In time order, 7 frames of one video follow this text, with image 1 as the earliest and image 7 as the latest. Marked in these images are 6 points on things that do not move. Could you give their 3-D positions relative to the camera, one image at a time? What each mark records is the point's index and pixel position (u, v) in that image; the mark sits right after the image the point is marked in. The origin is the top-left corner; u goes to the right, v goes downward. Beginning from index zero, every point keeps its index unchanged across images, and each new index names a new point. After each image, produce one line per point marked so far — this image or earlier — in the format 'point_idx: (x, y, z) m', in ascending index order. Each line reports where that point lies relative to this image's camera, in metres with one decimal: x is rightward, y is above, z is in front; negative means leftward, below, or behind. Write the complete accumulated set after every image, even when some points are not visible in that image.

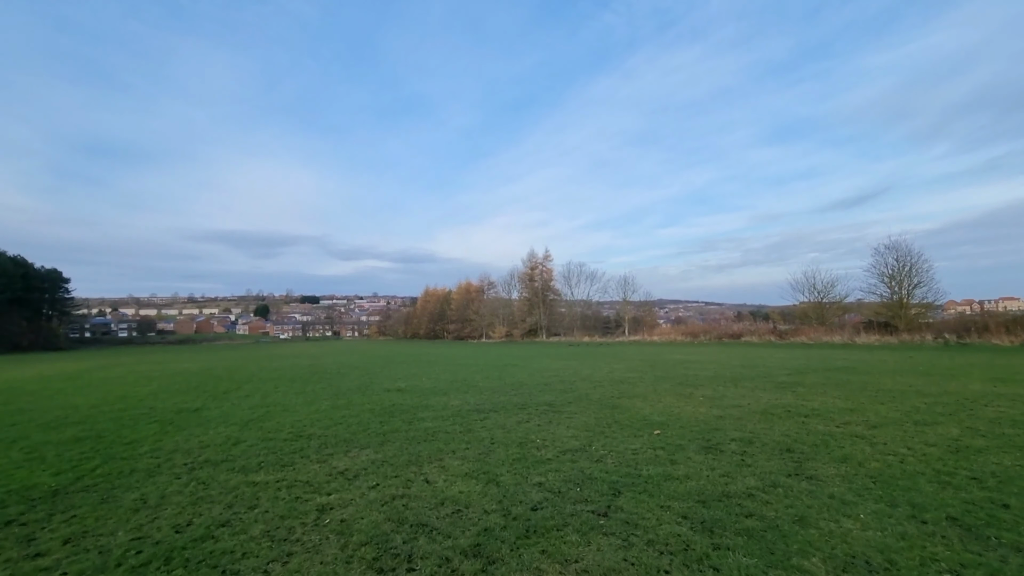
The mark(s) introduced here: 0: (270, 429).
0: (-4.4, -2.5, +9.2) m
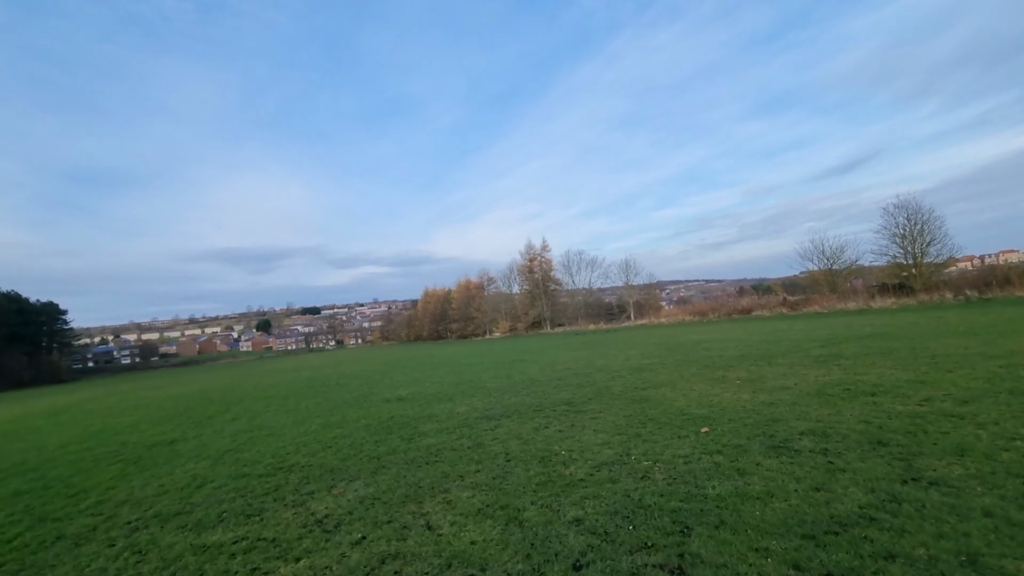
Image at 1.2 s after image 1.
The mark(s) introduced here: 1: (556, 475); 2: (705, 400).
0: (-4.1, -2.7, +7.9) m
1: (+0.5, -2.0, +5.4) m
2: (+3.4, -1.9, +8.8) m
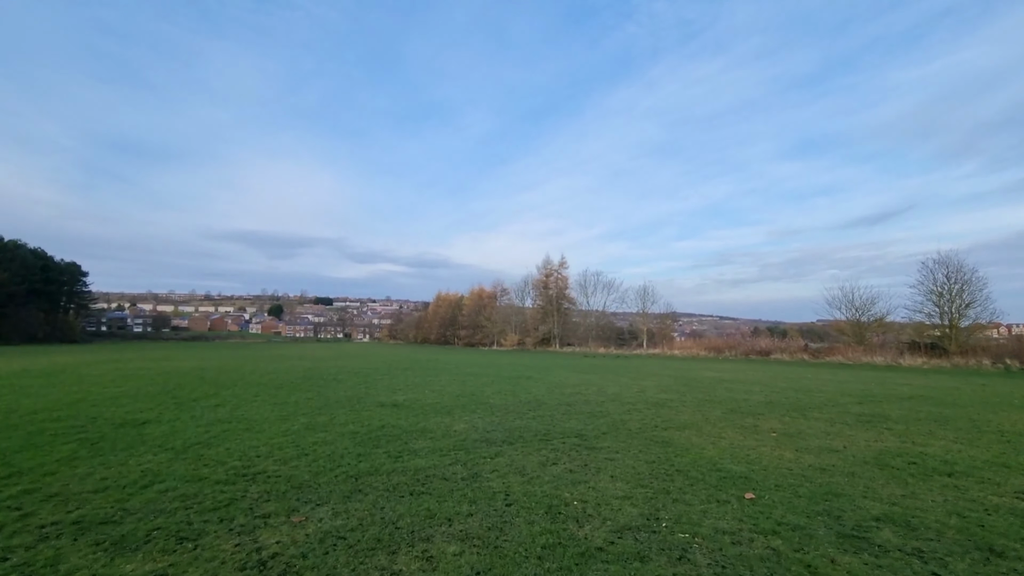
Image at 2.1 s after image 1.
0: (-4.1, -2.3, +6.9) m
1: (+0.5, -2.1, +4.3) m
2: (+3.4, -2.5, +7.6) m
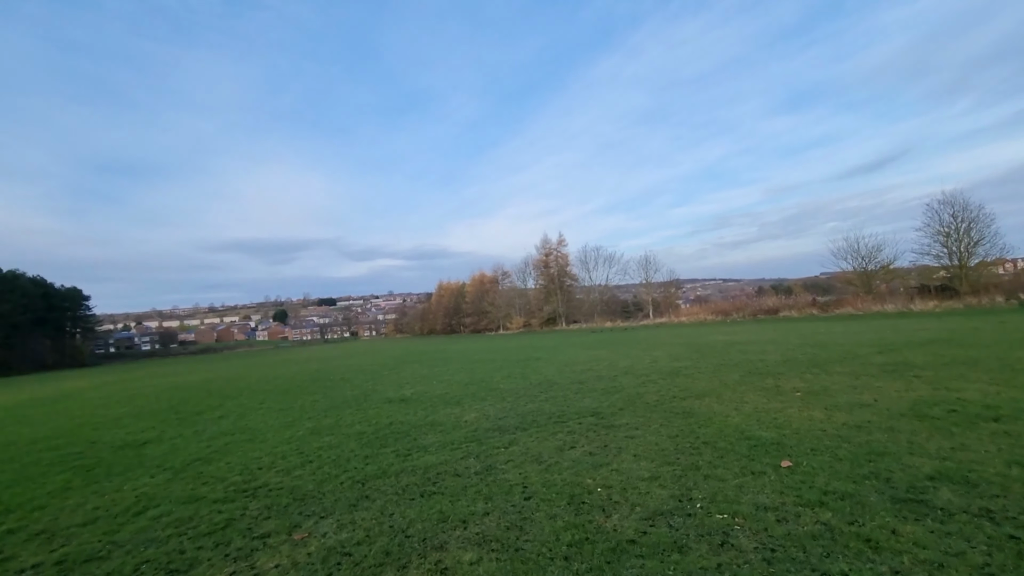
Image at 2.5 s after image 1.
0: (-3.9, -2.4, +6.5) m
1: (+0.6, -1.8, +3.9) m
2: (+3.6, -1.8, +7.2) m
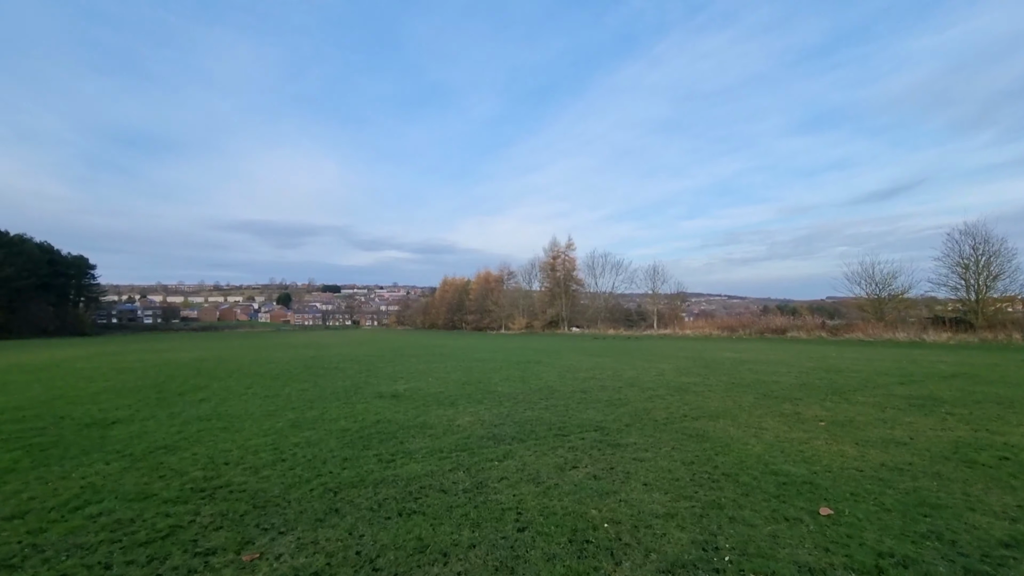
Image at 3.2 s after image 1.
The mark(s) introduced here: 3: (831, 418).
0: (-4.0, -2.1, +5.9) m
1: (+0.6, -1.8, +3.2) m
2: (+3.6, -2.0, +6.5) m
3: (+5.3, -2.2, +8.5) m
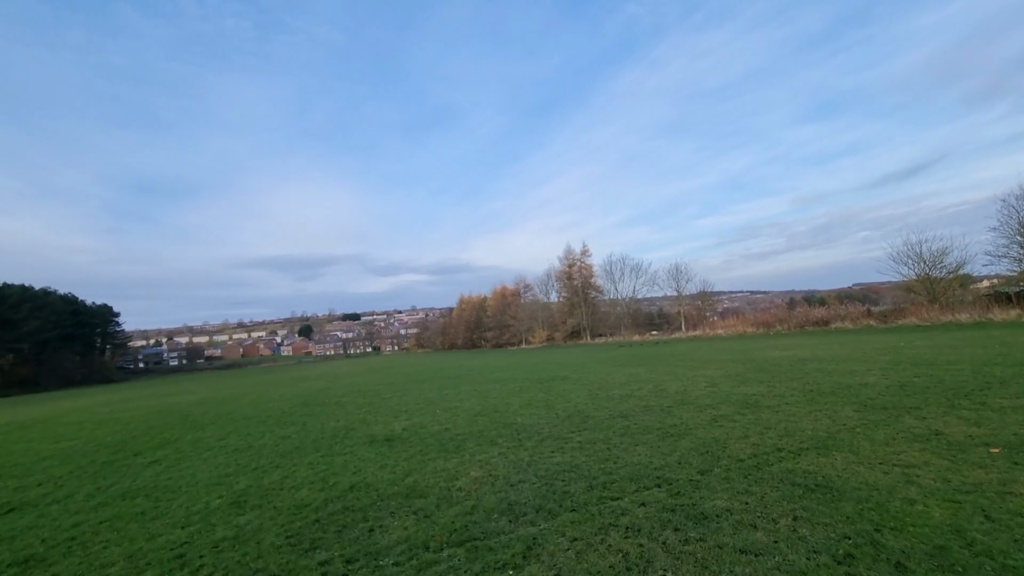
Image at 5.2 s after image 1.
0: (-3.8, -2.3, +3.6) m
1: (+0.6, -1.6, +0.8) m
2: (+3.8, -1.7, +4.0) m
3: (+5.6, -1.7, +5.9) m
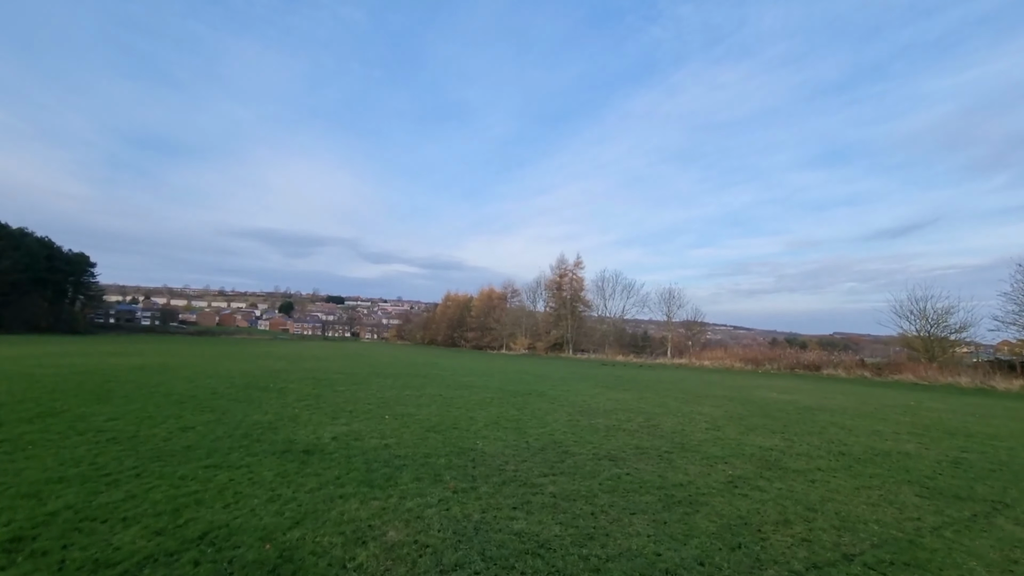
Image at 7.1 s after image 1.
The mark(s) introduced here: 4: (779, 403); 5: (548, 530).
0: (-4.2, -1.6, +1.4) m
1: (+0.3, -1.5, -1.3) m
2: (+3.4, -2.0, +2.0) m
3: (+5.1, -2.3, +3.9) m
4: (+8.3, -3.6, +15.8) m
5: (+0.3, -2.1, +4.6) m
